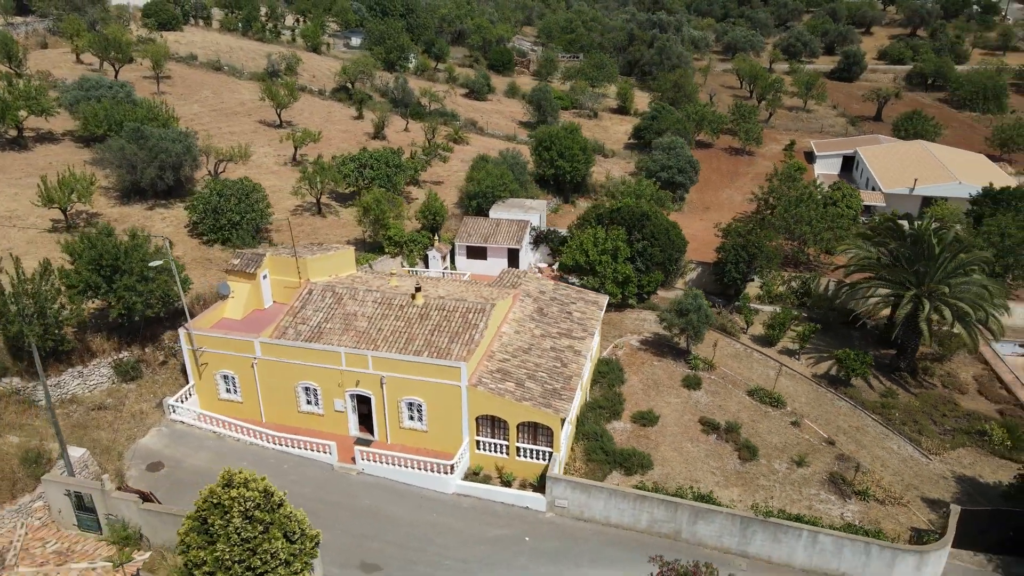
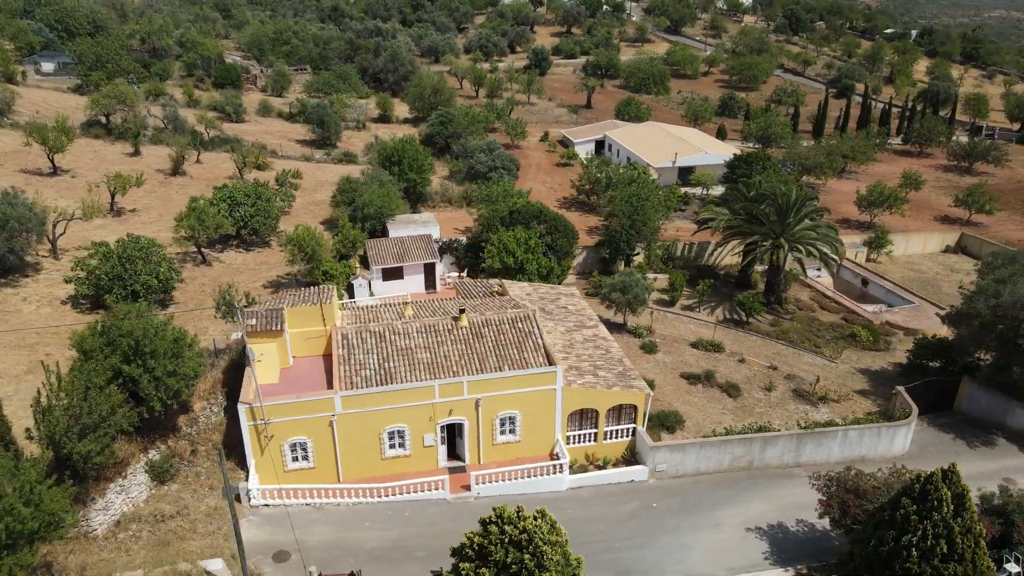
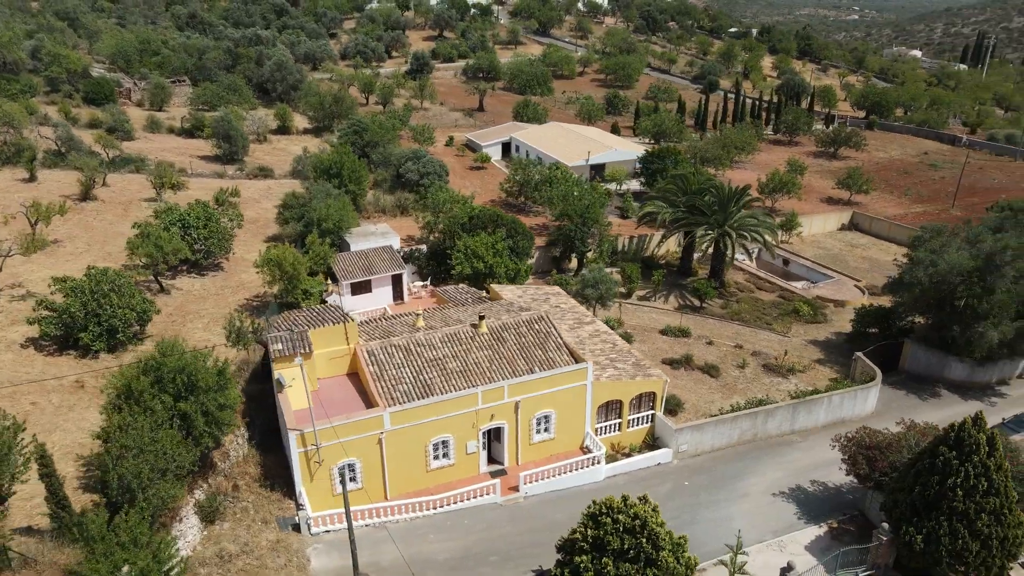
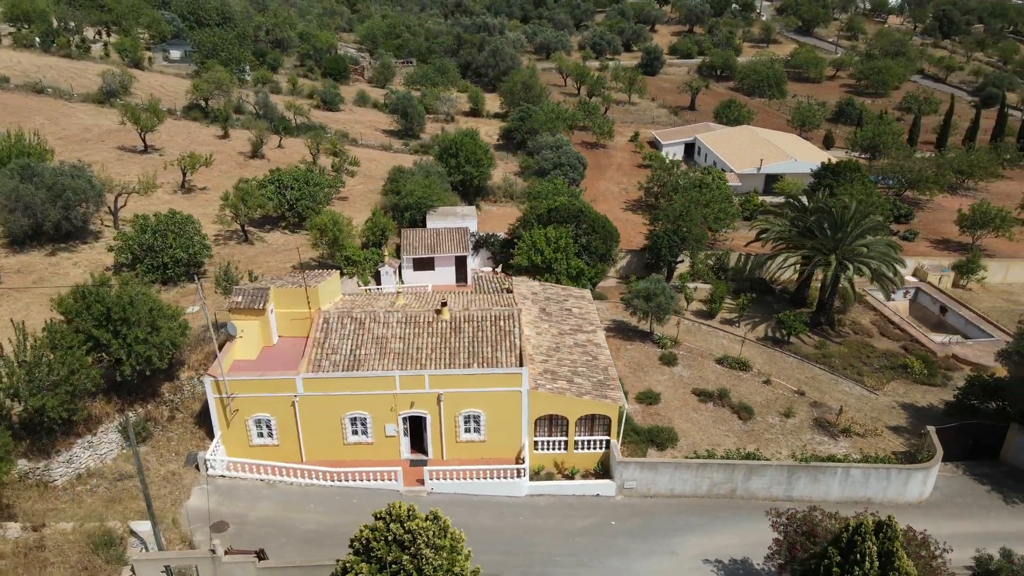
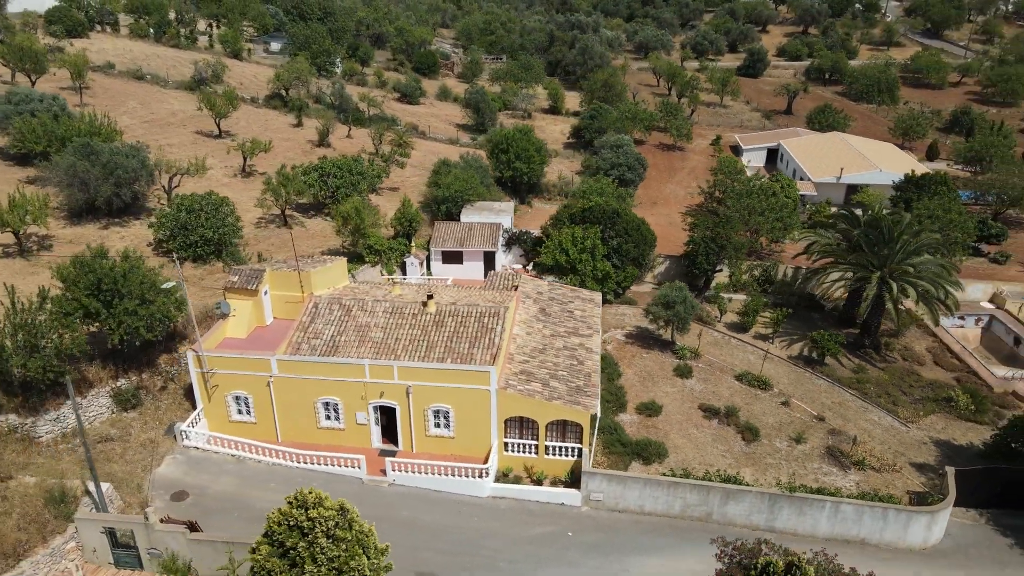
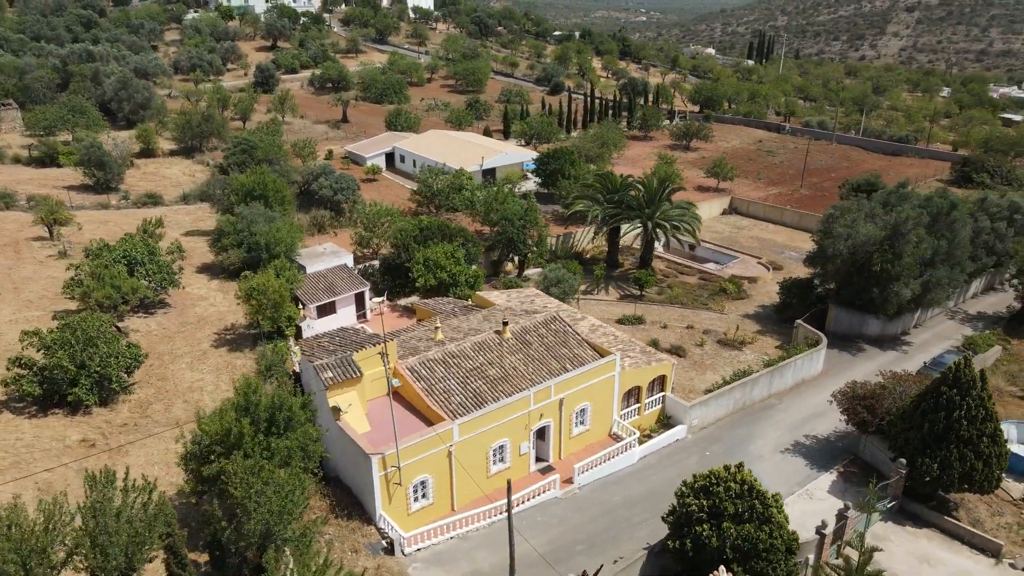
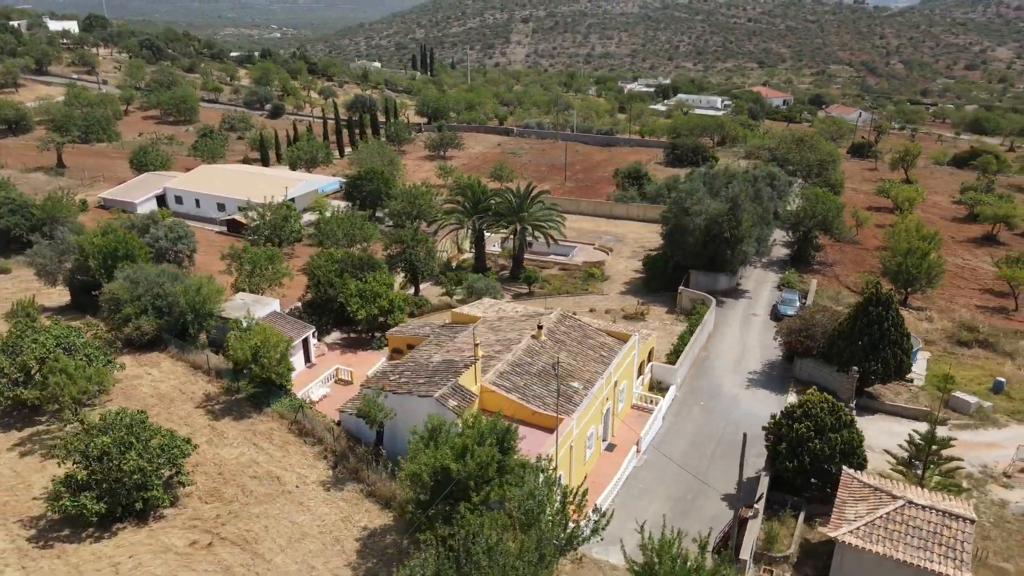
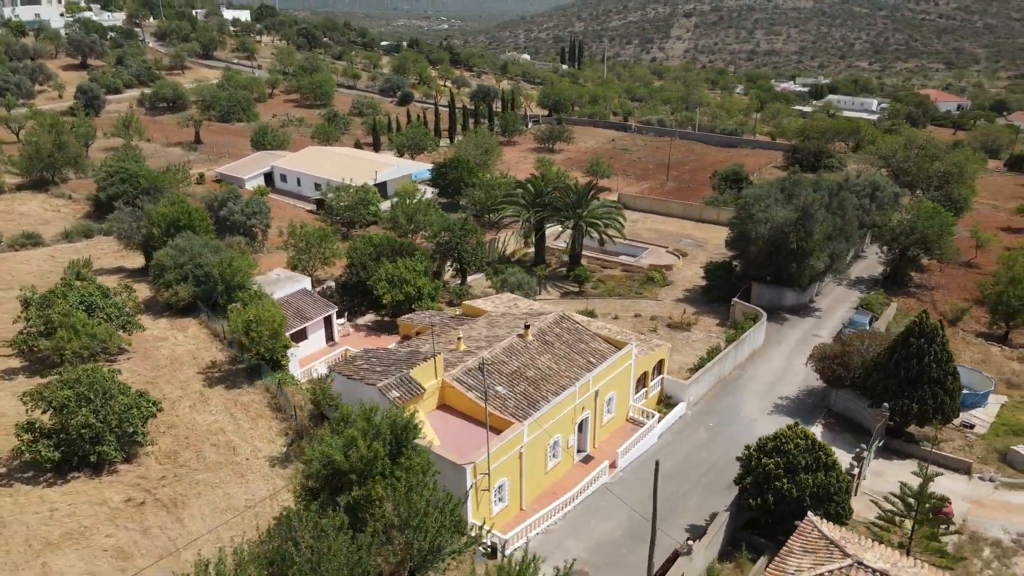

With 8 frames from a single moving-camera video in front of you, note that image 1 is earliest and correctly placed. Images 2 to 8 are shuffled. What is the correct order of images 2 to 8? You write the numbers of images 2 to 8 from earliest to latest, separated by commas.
5, 4, 2, 3, 6, 8, 7
